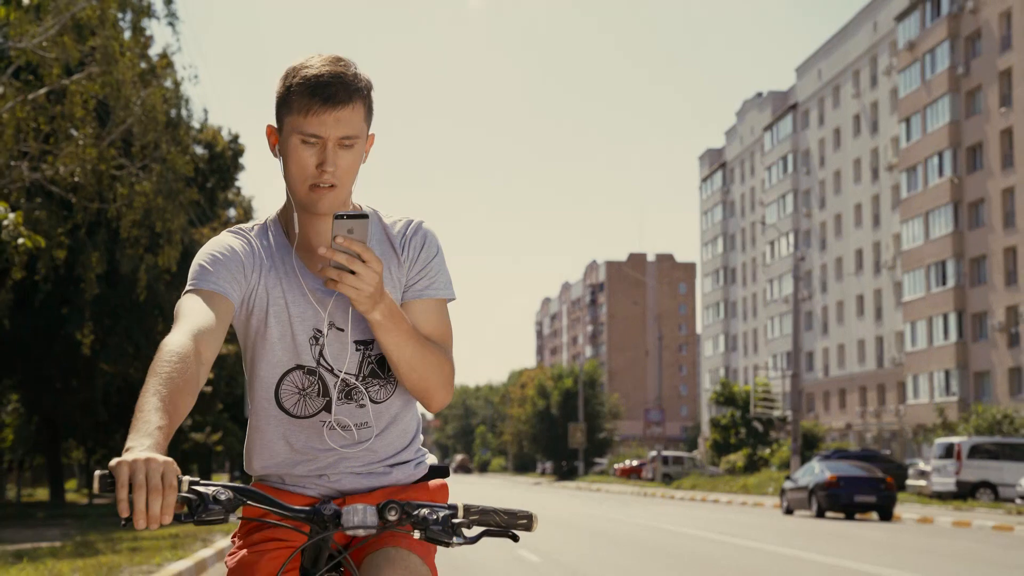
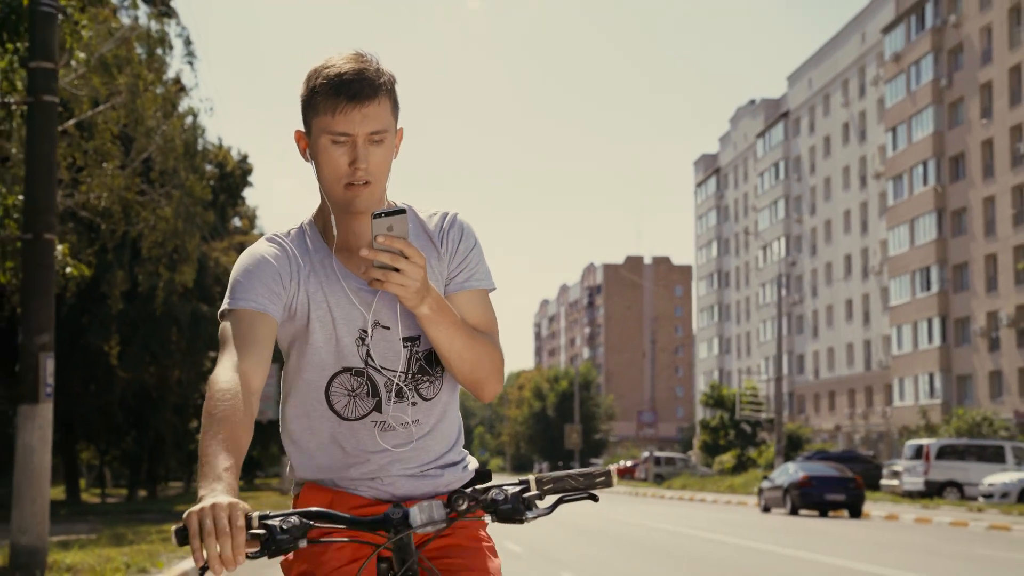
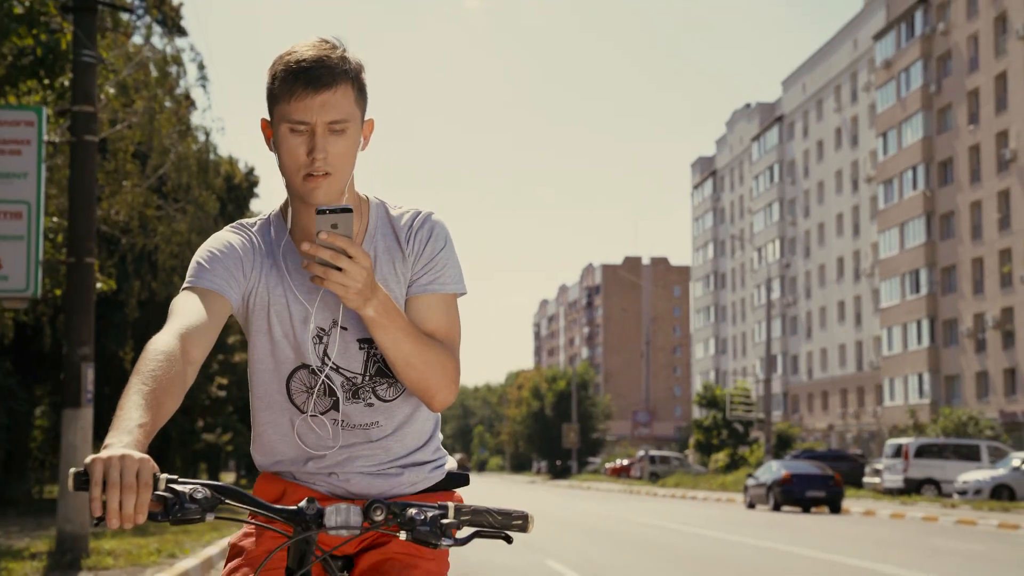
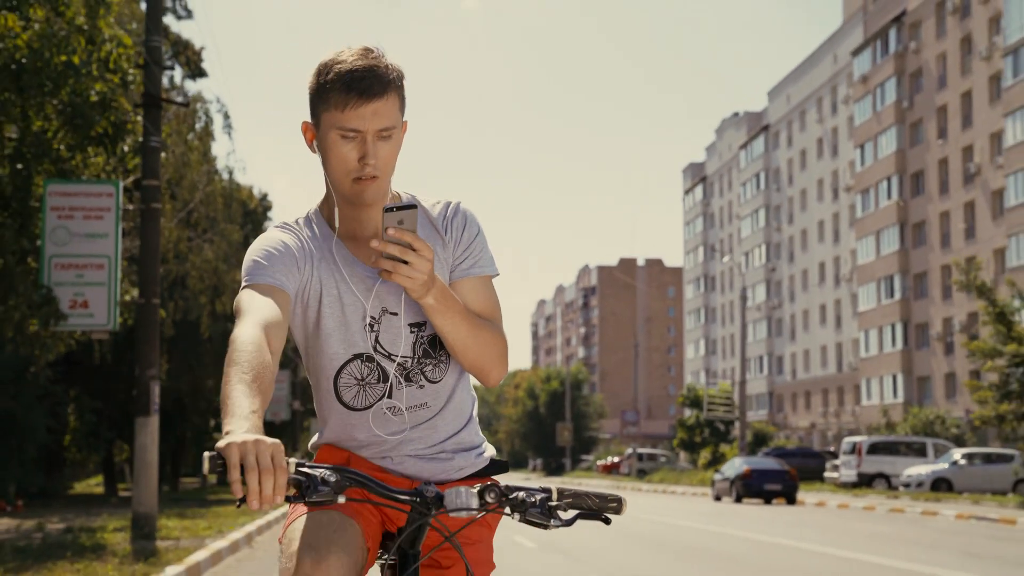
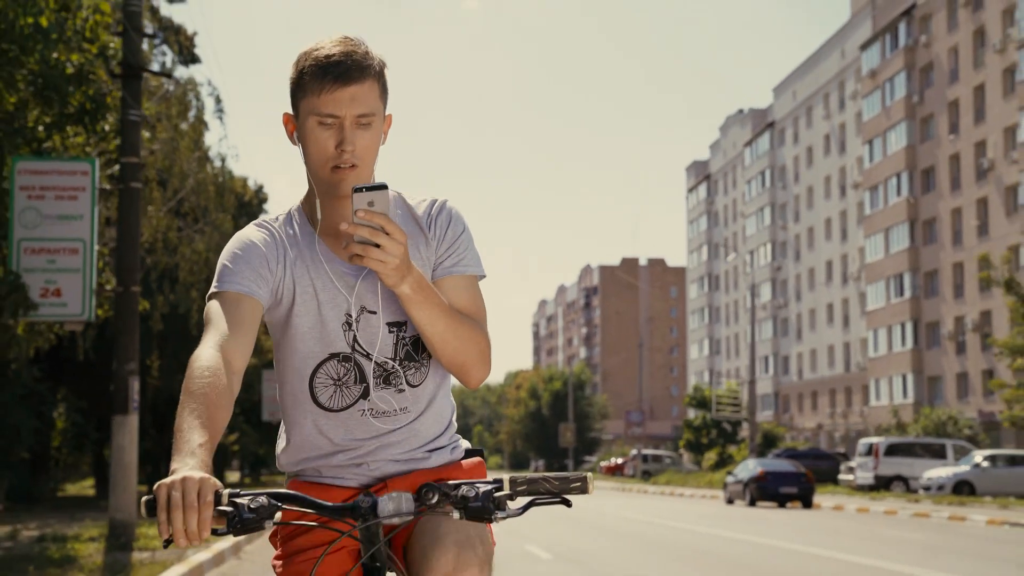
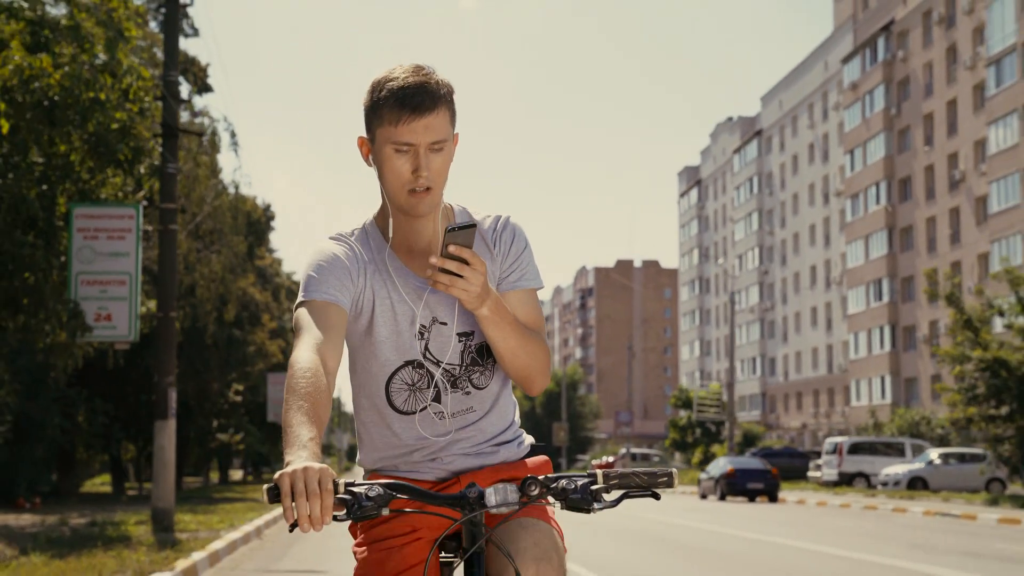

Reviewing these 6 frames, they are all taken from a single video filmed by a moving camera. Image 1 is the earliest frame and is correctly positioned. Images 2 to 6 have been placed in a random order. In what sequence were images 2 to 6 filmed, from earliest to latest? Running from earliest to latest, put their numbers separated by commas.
2, 3, 5, 4, 6
